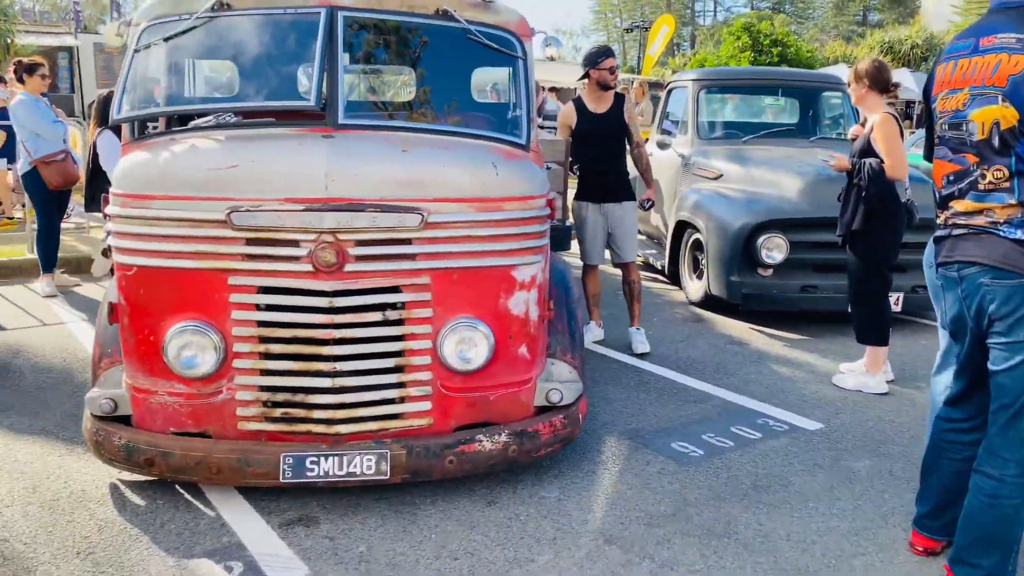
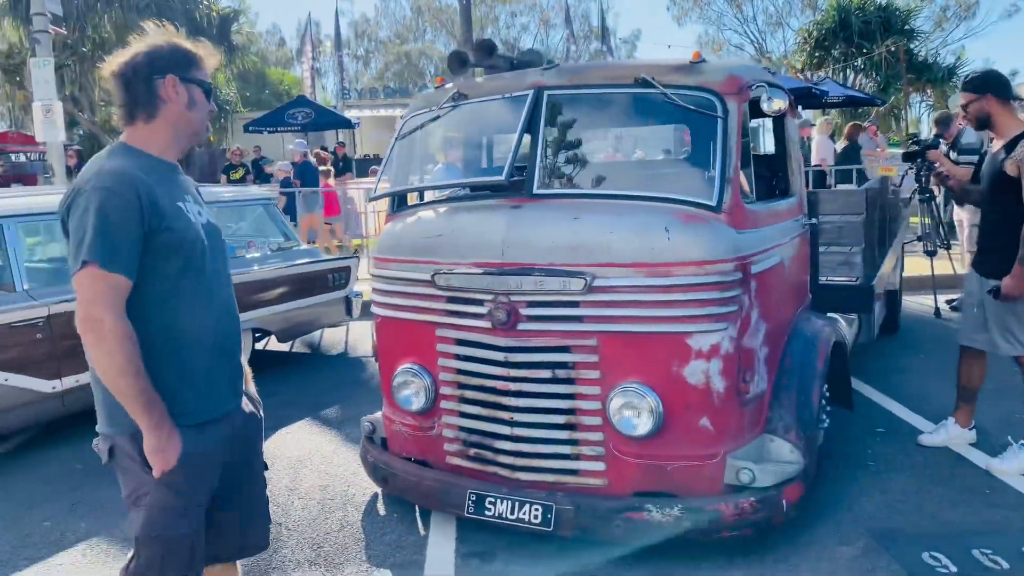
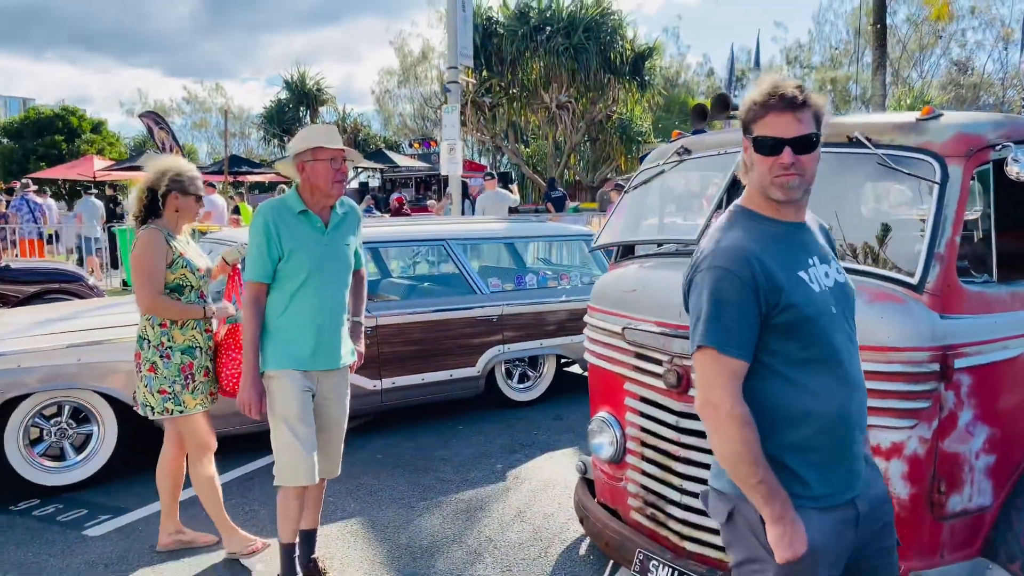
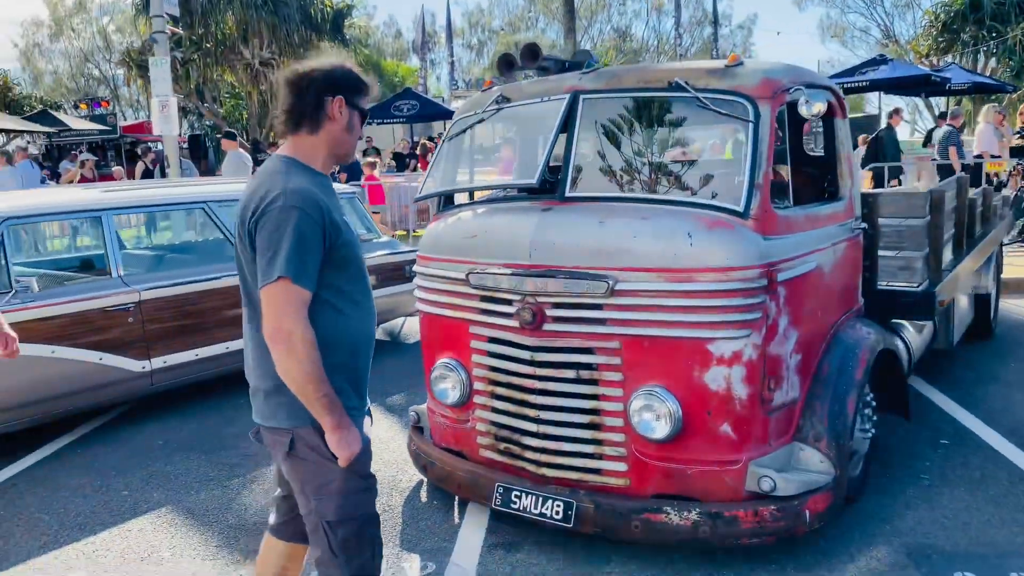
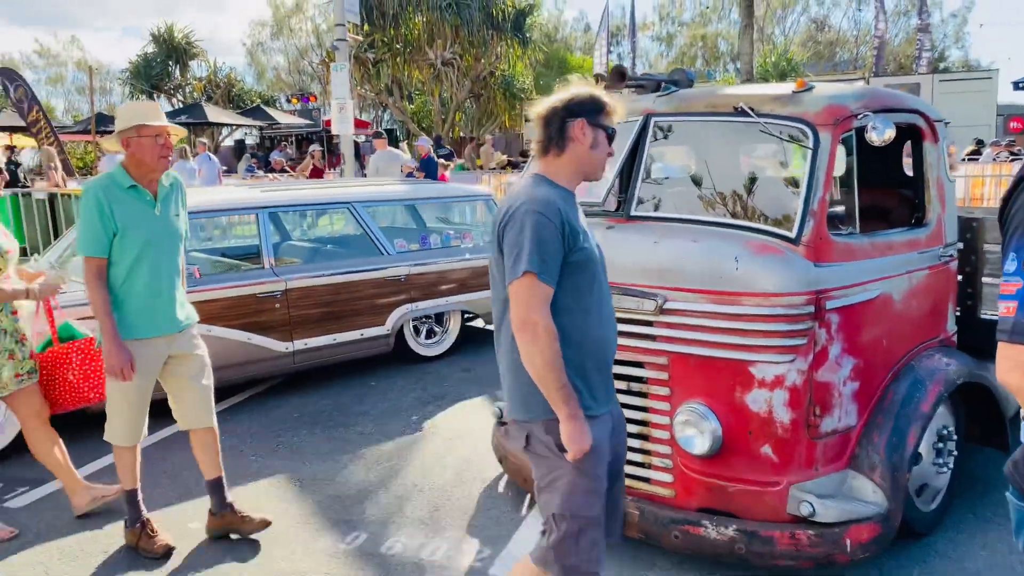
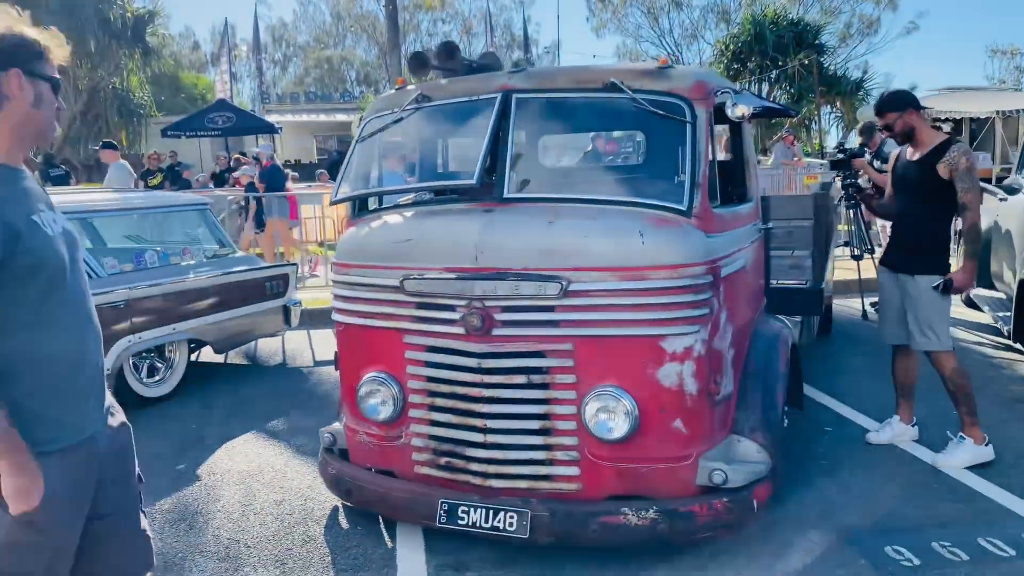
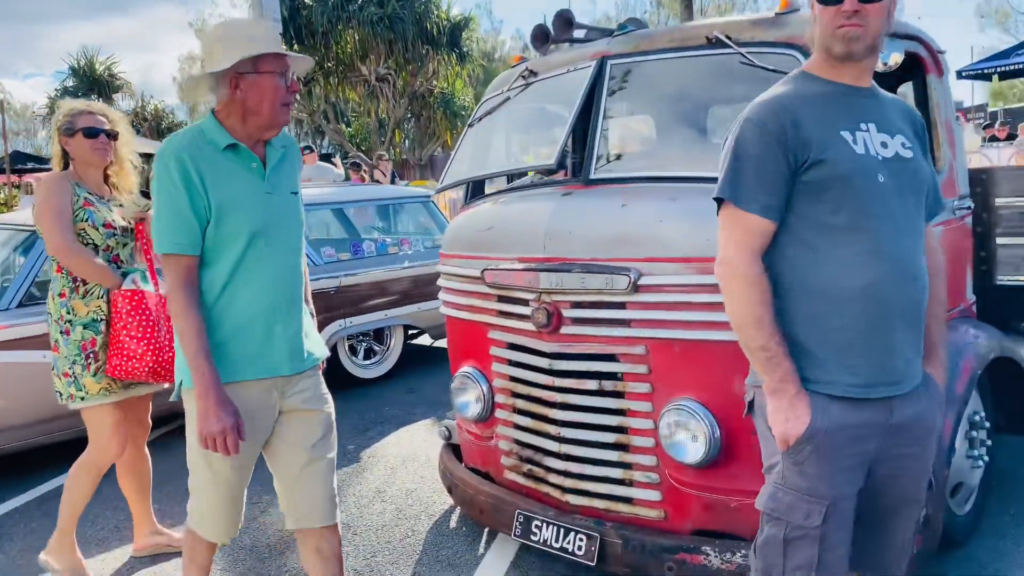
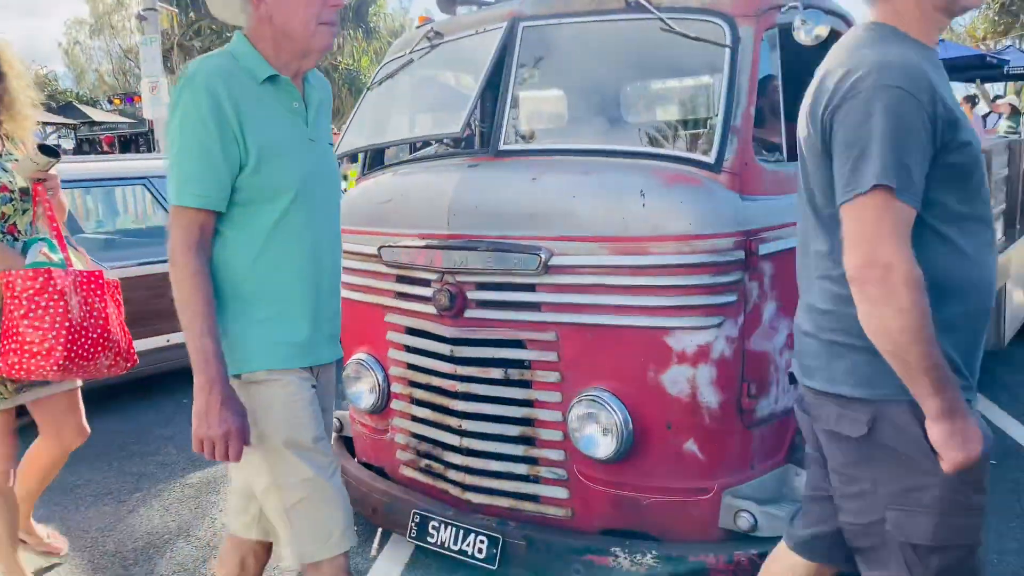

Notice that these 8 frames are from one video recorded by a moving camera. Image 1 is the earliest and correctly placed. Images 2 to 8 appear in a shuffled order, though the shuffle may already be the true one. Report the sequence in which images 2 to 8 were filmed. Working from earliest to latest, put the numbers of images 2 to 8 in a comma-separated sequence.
6, 2, 4, 5, 3, 7, 8
